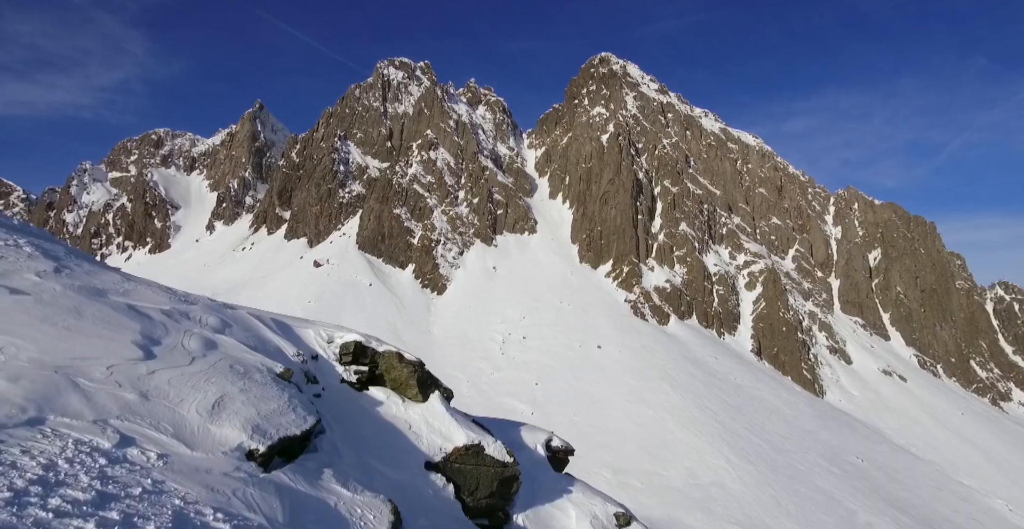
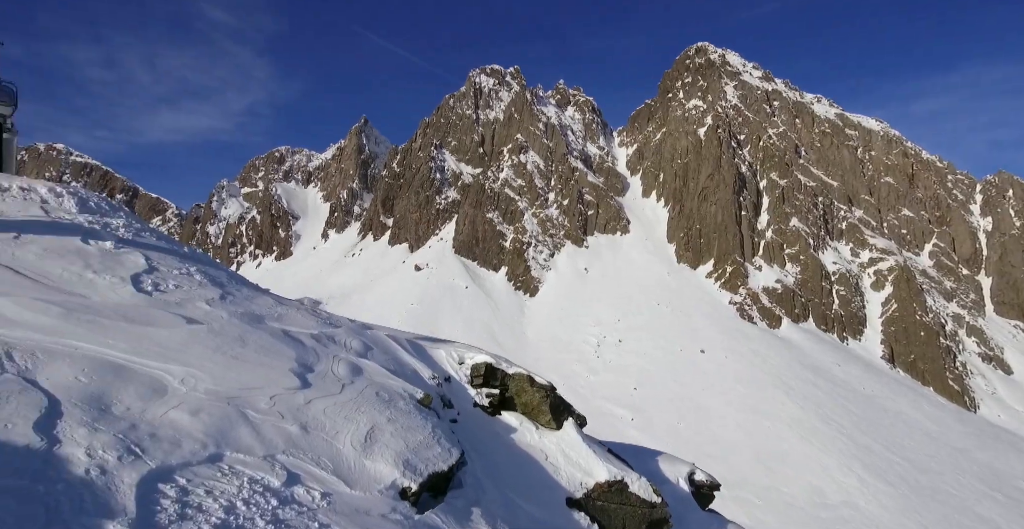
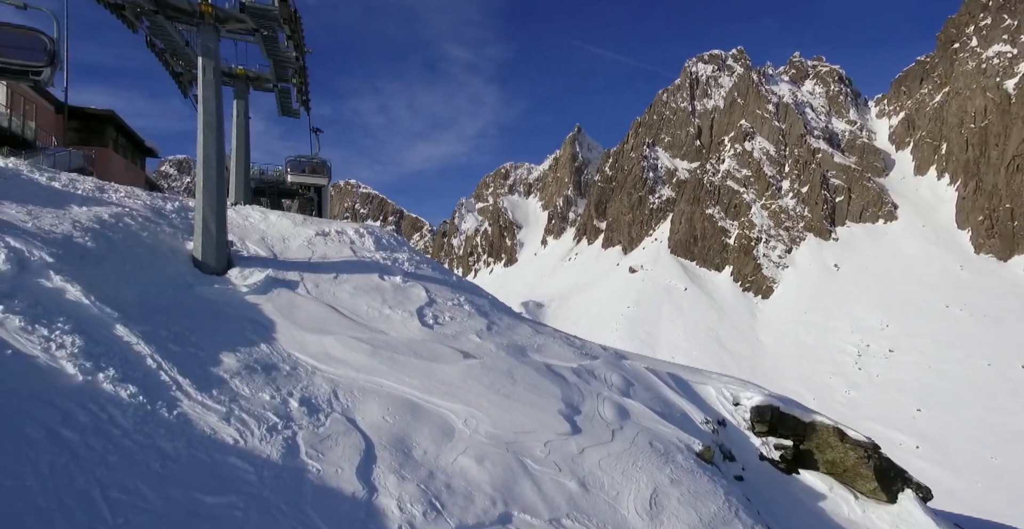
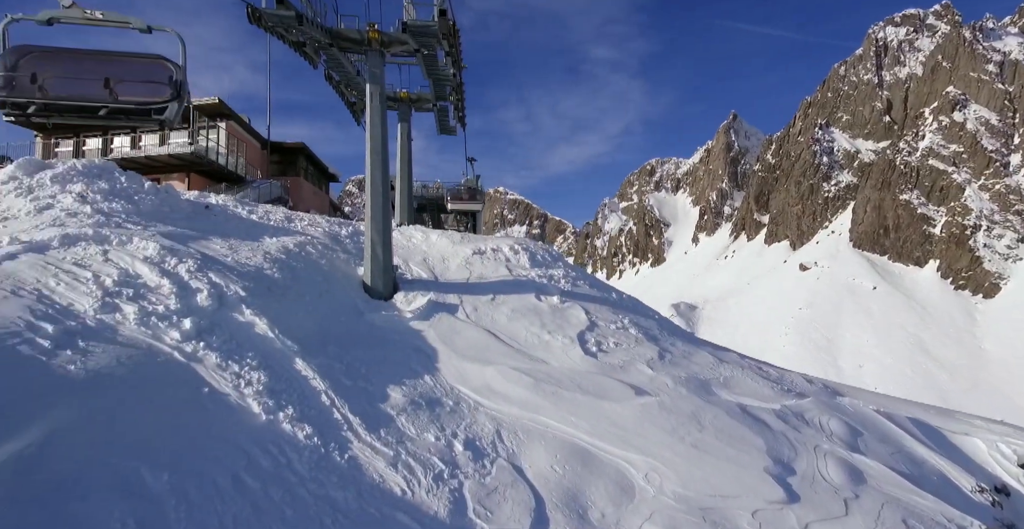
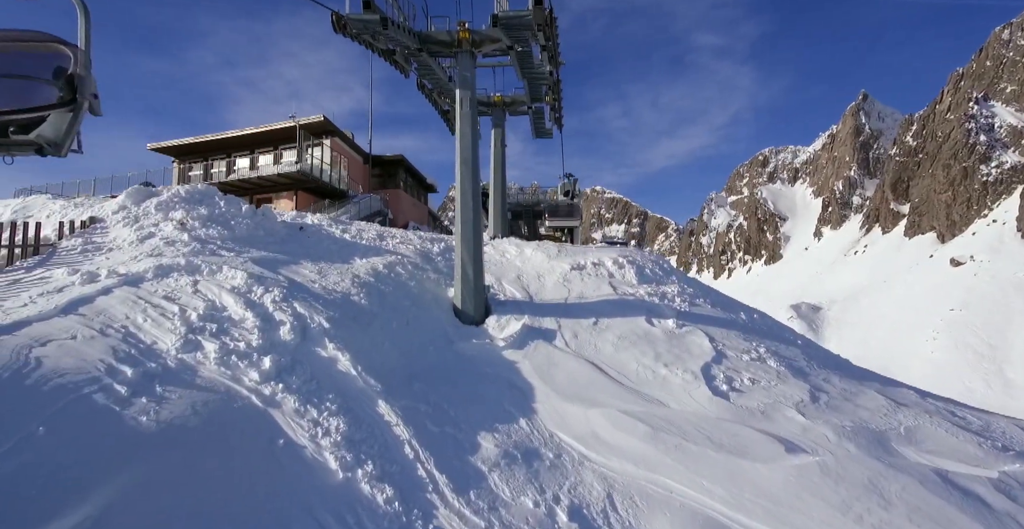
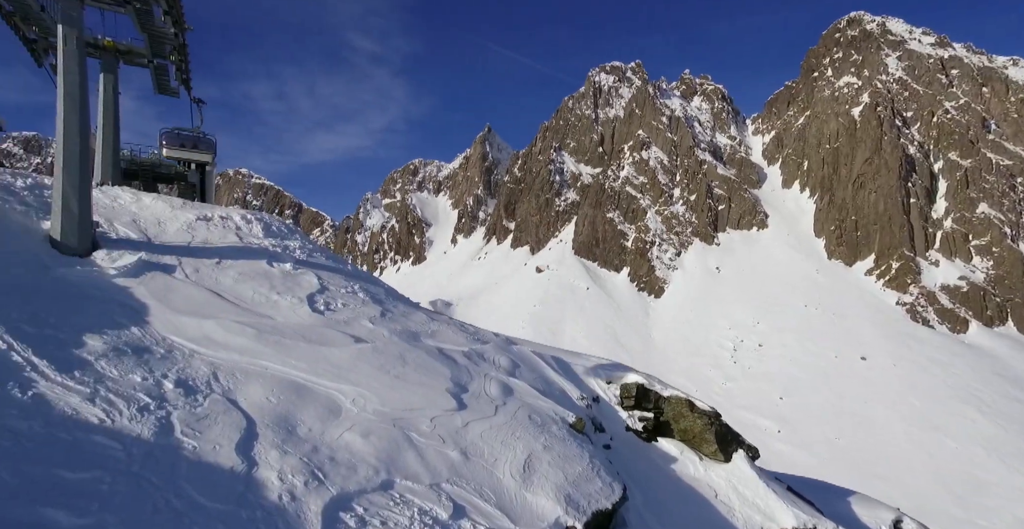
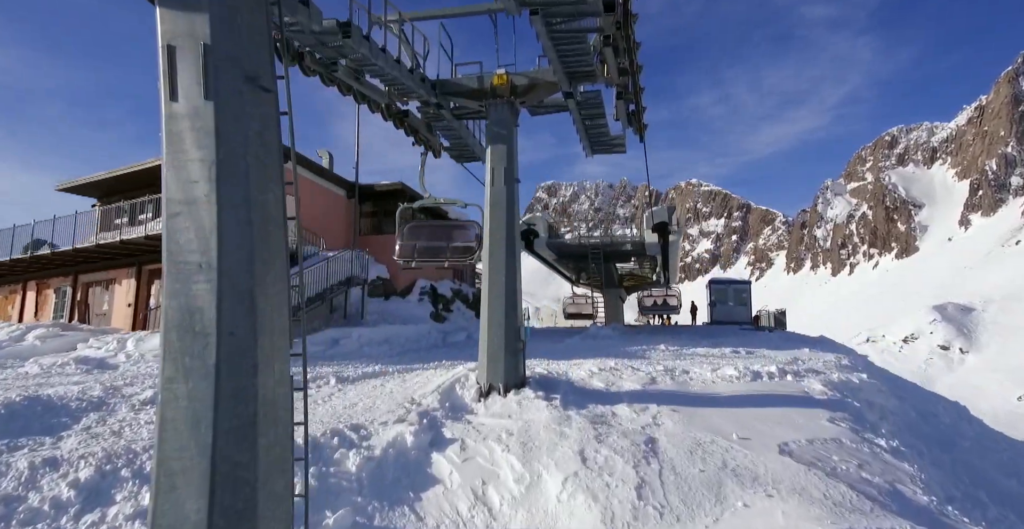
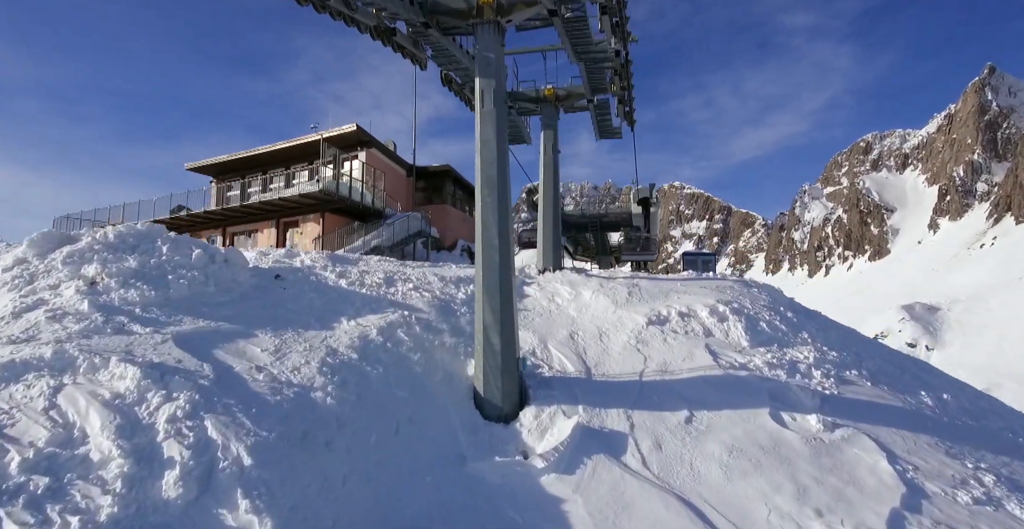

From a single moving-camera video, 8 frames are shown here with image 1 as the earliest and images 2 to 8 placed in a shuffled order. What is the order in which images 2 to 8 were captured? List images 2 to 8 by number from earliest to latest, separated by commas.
2, 6, 3, 4, 5, 8, 7
